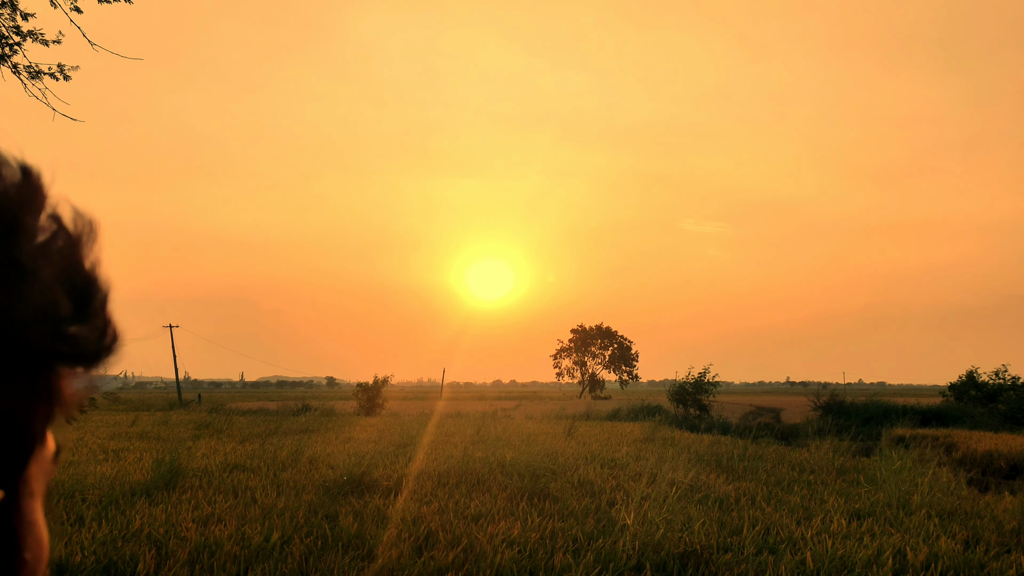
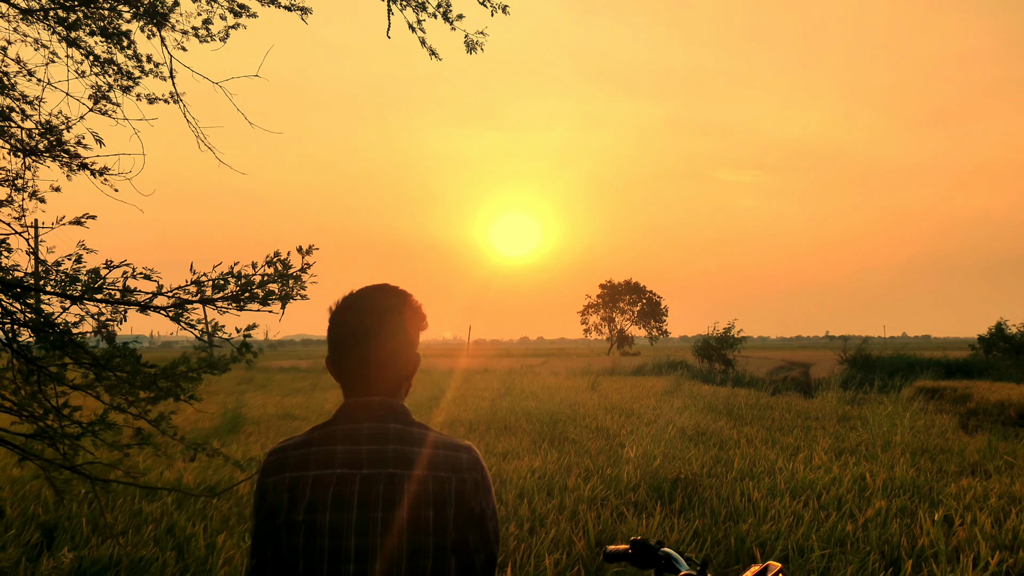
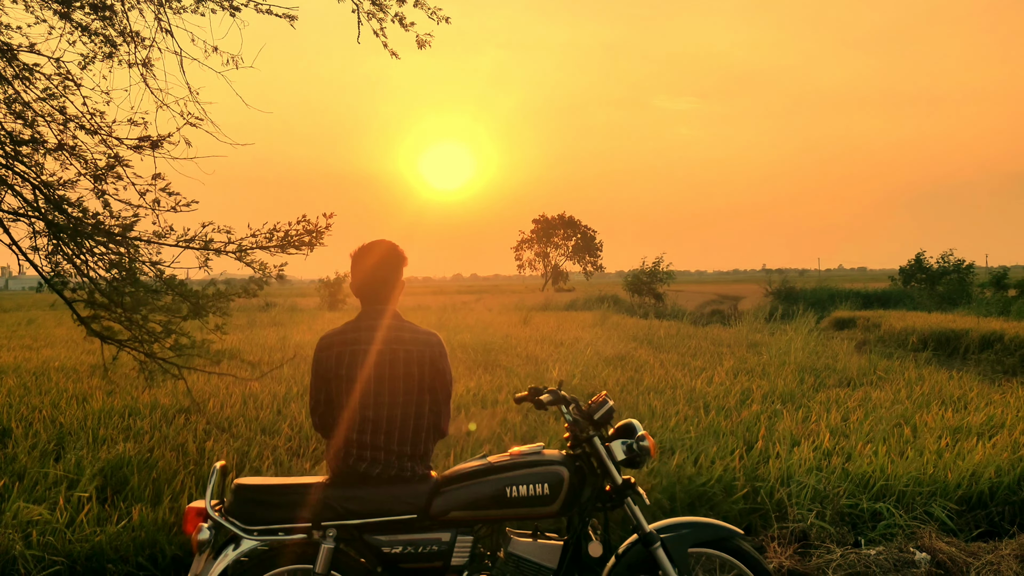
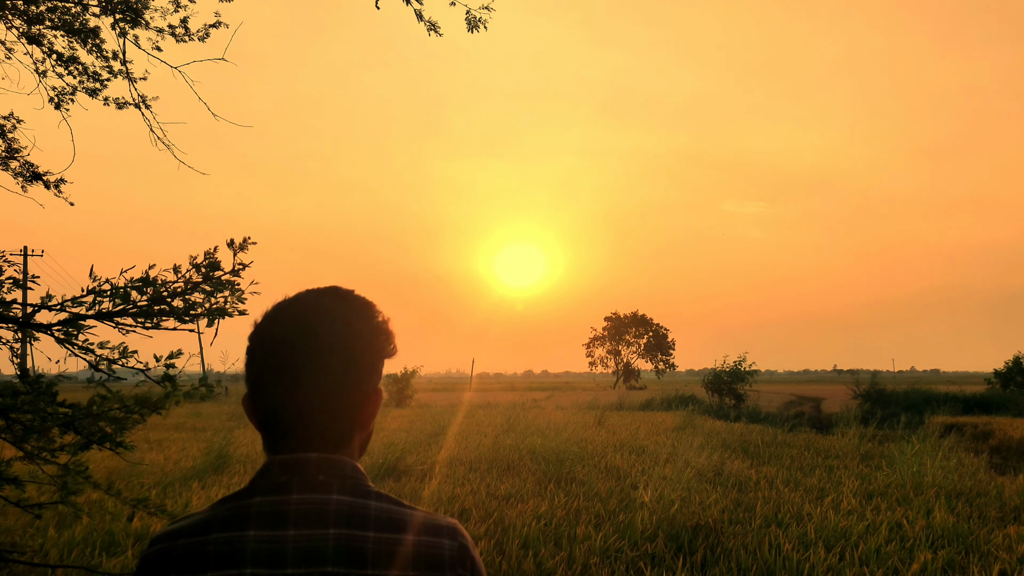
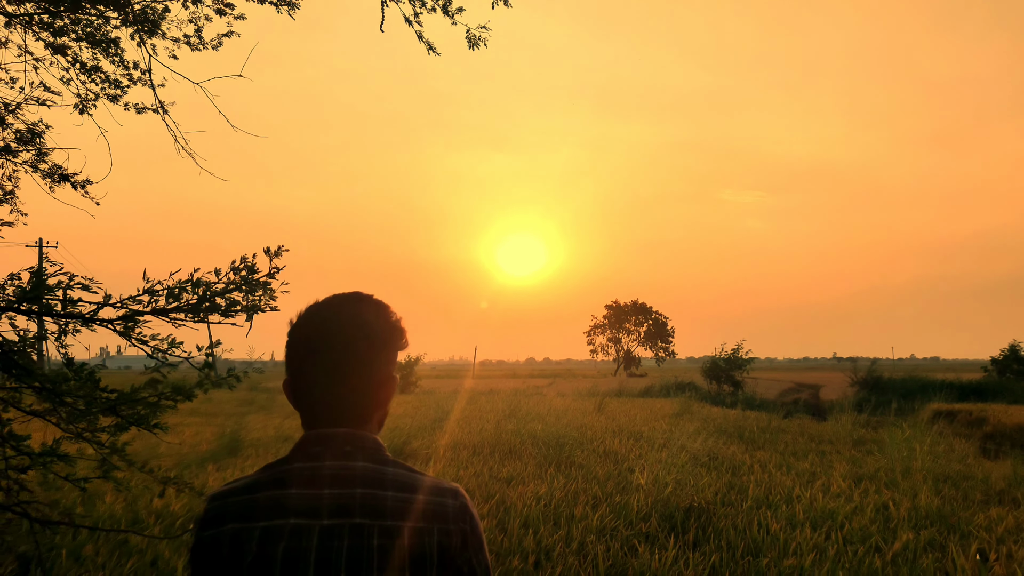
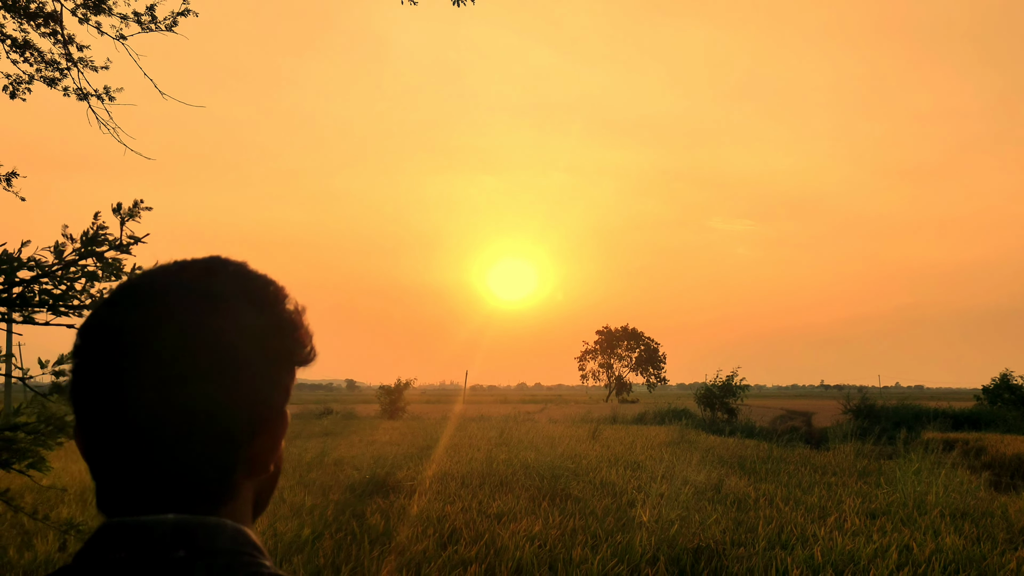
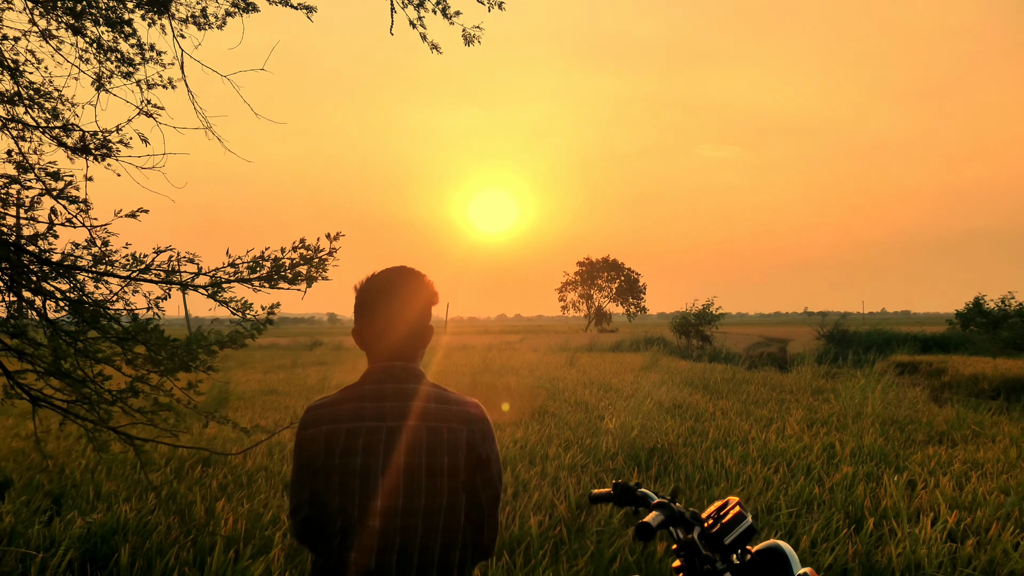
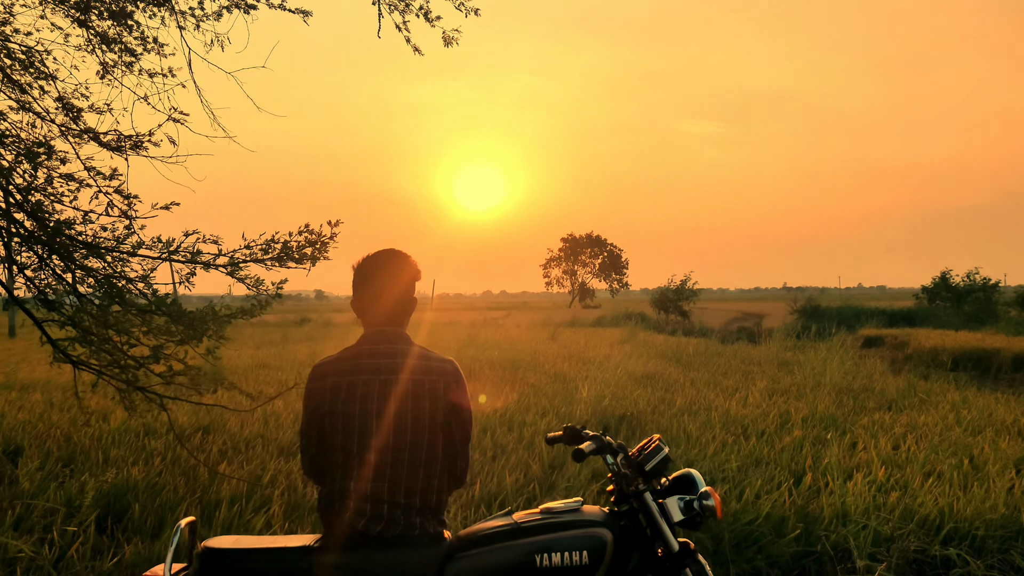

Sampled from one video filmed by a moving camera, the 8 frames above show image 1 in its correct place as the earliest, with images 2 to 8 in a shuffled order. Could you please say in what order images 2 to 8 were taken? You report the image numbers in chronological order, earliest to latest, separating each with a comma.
6, 4, 5, 2, 7, 8, 3
